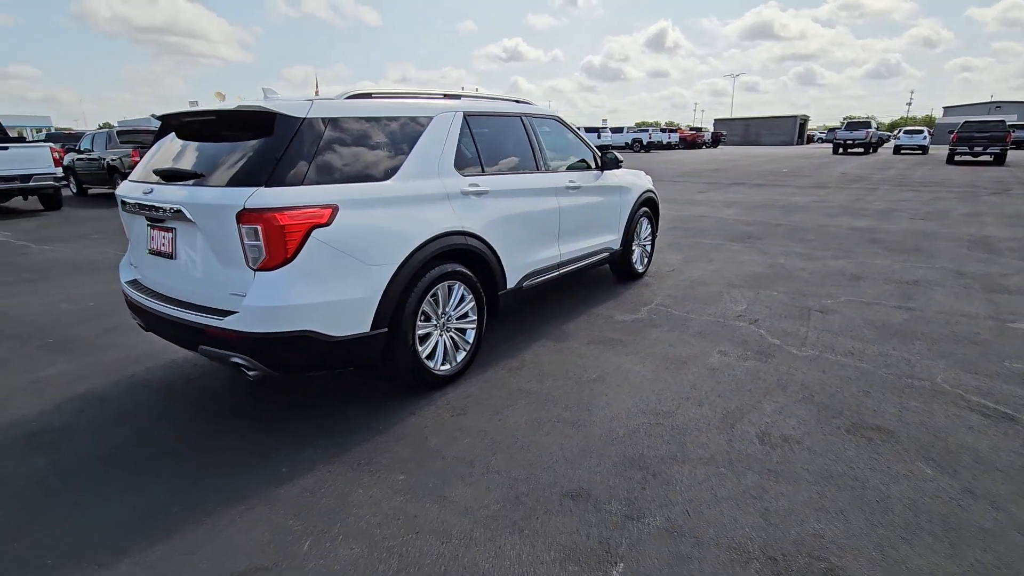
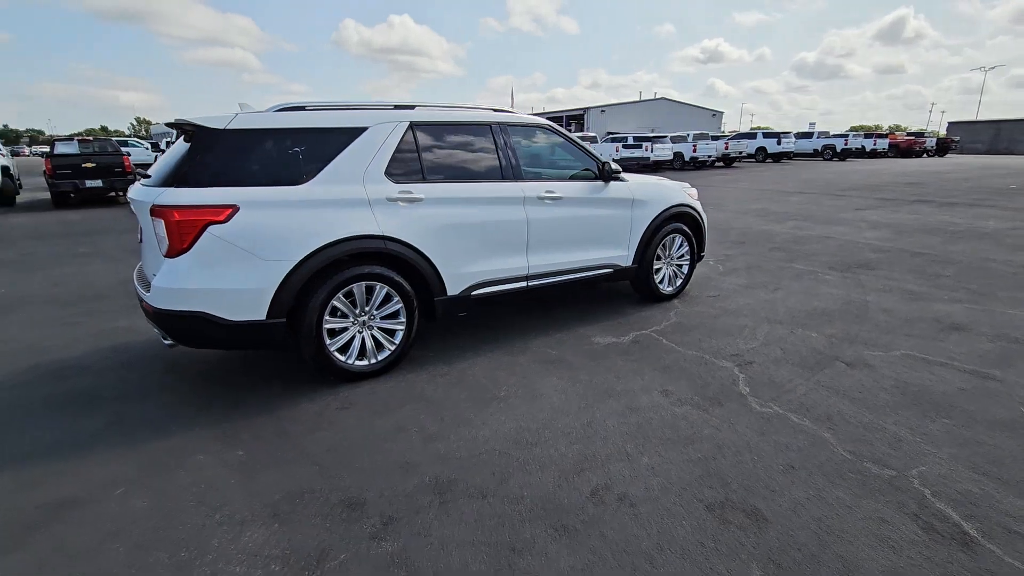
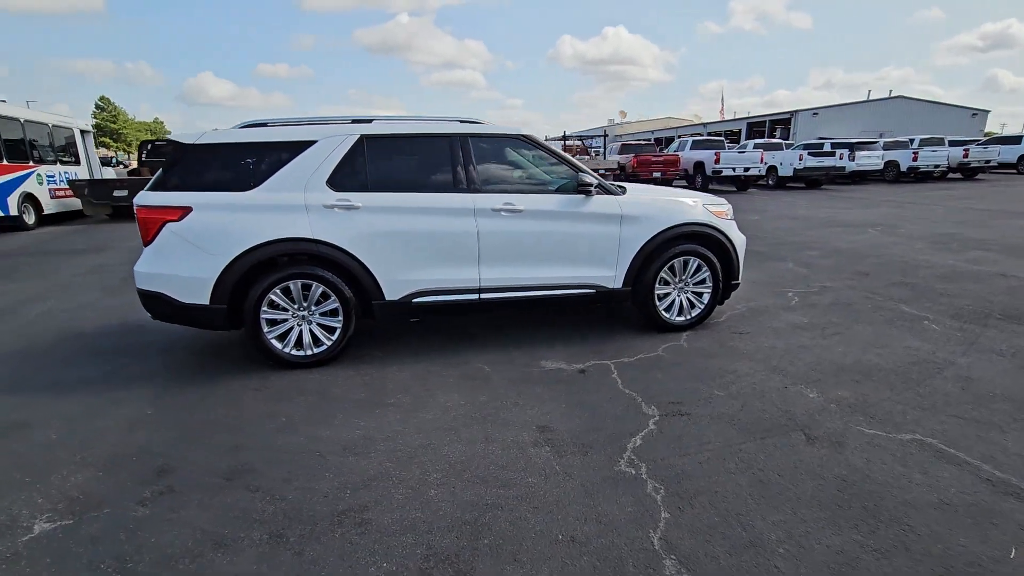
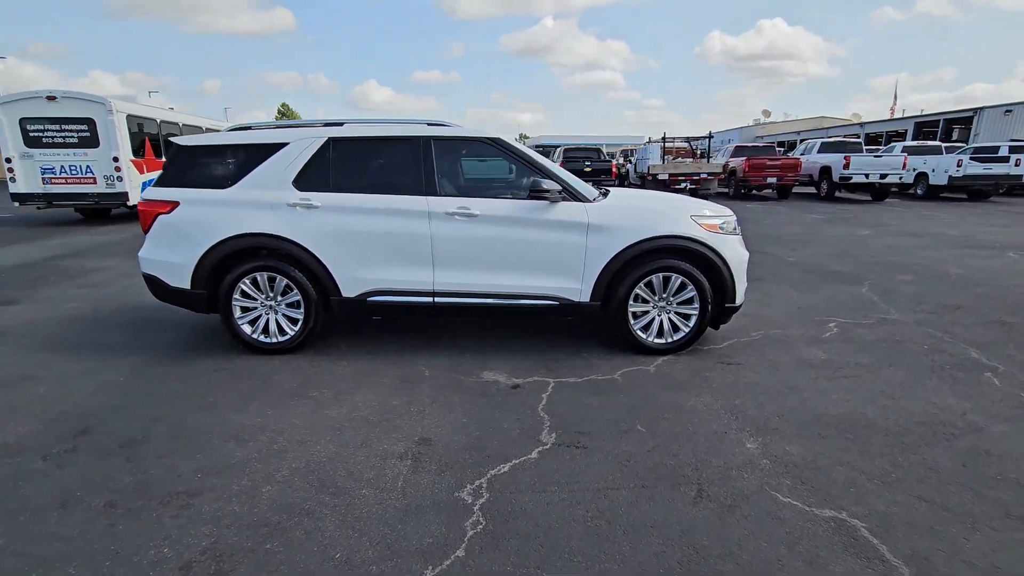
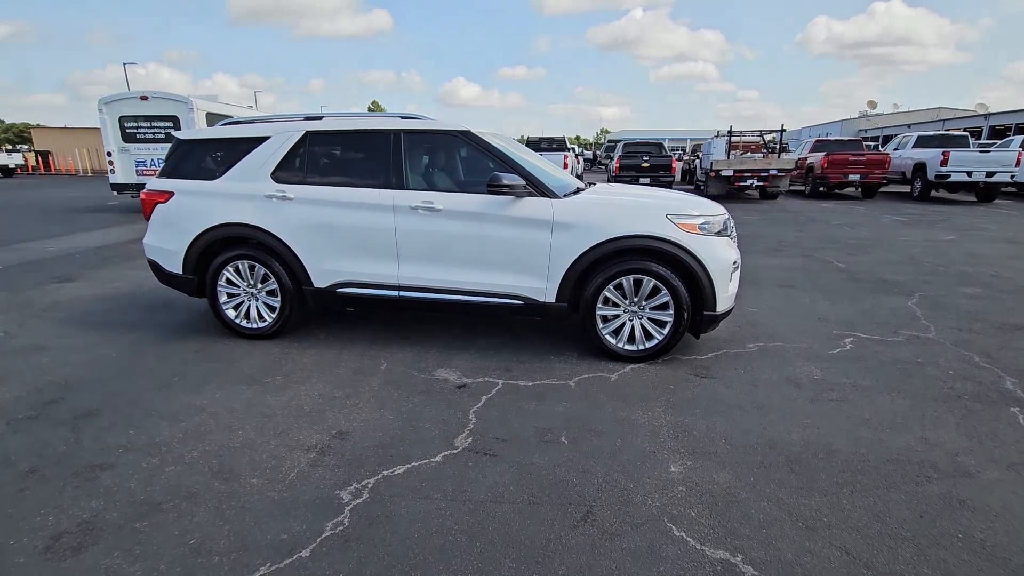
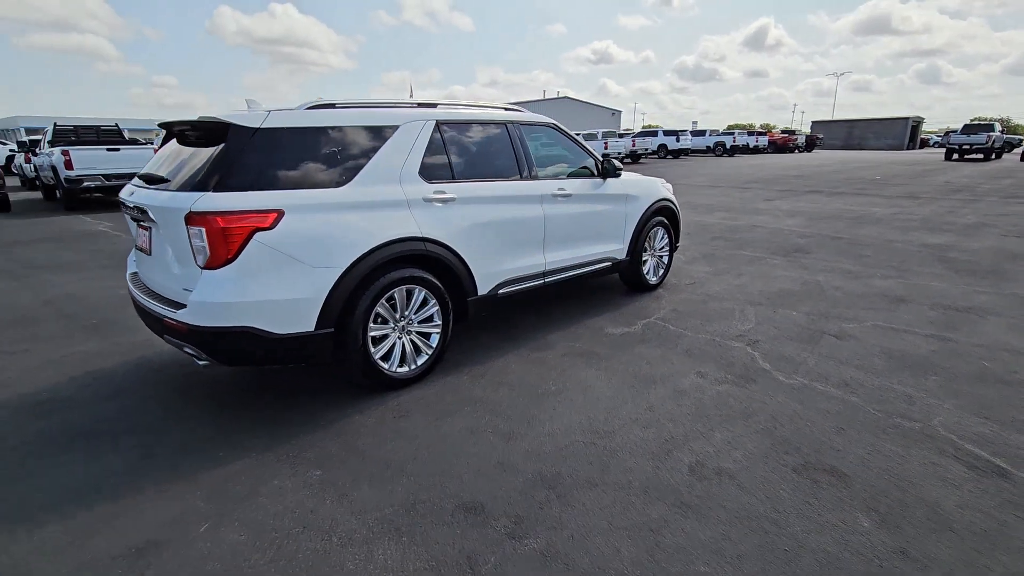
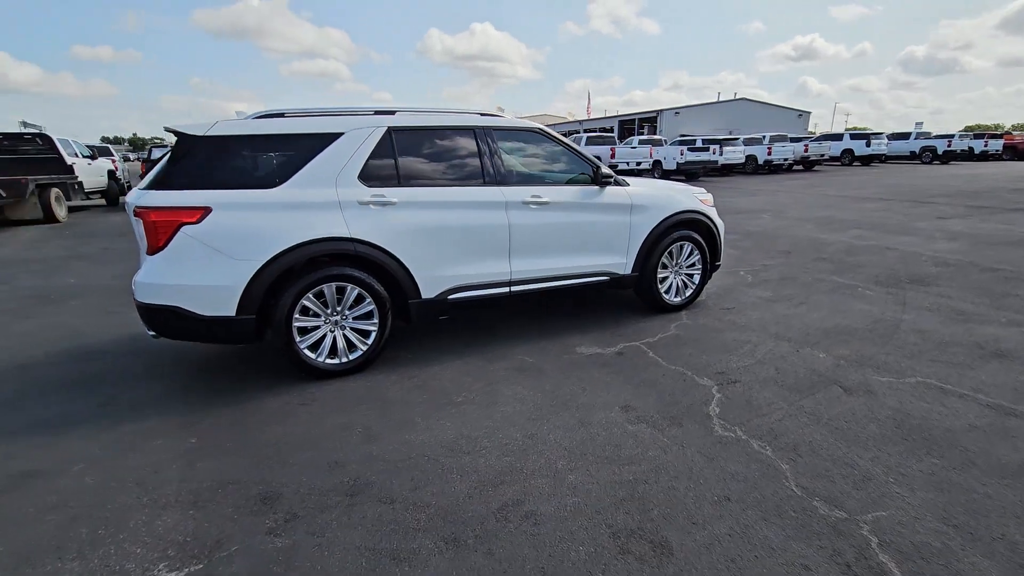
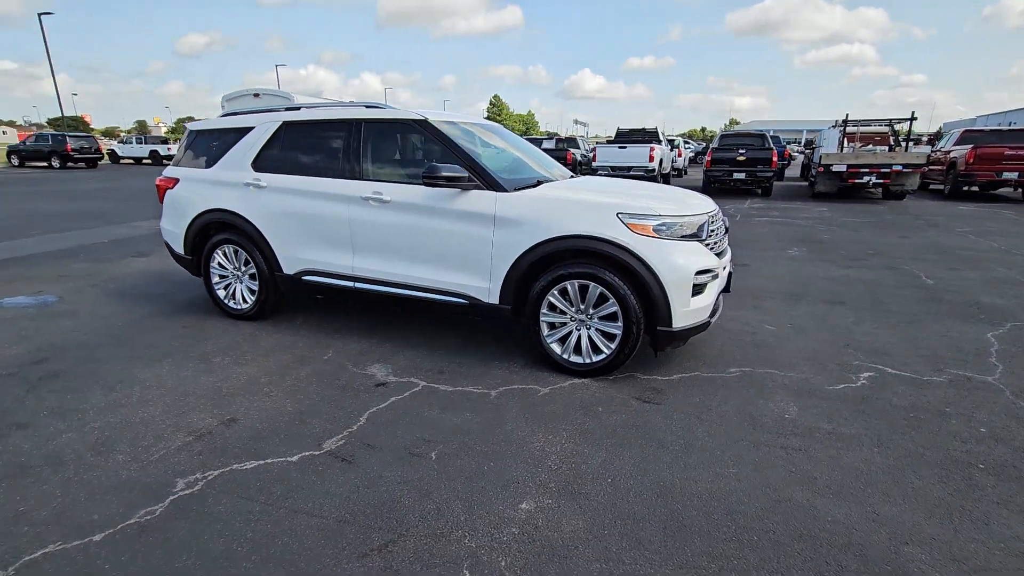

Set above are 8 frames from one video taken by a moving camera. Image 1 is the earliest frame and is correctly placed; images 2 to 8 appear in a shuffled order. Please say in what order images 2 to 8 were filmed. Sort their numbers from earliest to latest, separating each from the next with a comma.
6, 2, 7, 3, 4, 5, 8
